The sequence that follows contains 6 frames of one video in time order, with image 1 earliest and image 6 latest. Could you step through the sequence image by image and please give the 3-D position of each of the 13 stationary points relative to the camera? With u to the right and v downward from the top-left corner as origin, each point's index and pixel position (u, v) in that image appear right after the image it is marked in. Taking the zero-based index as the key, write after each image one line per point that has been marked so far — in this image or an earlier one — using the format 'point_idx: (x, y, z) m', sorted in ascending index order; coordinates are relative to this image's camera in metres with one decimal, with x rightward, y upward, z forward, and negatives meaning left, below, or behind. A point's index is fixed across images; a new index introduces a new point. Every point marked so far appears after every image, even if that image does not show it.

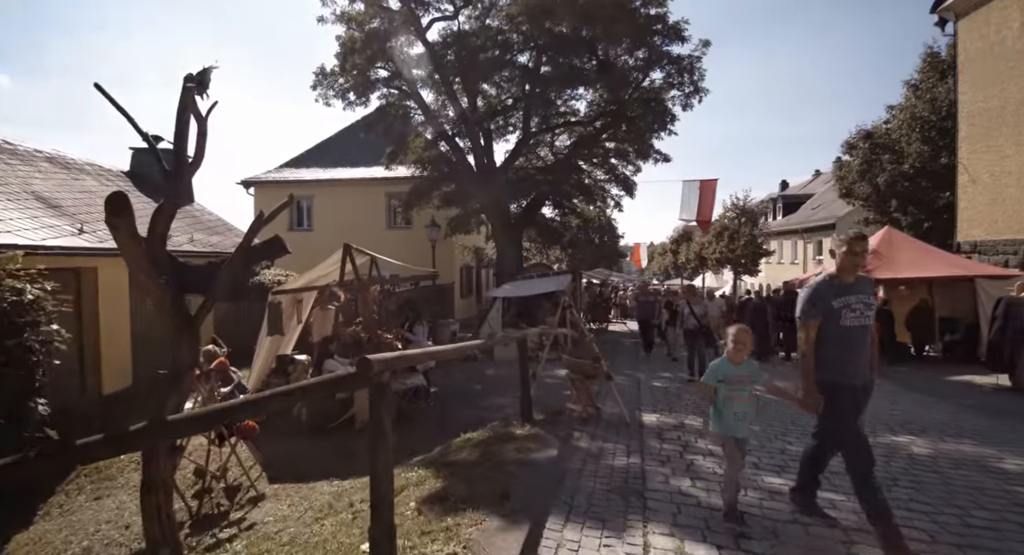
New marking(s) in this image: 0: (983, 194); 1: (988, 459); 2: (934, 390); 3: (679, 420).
0: (+14.6, +2.6, +17.8) m
1: (+4.3, -1.6, +5.1) m
2: (+7.8, -2.1, +10.5) m
3: (+1.6, -1.3, +5.2) m
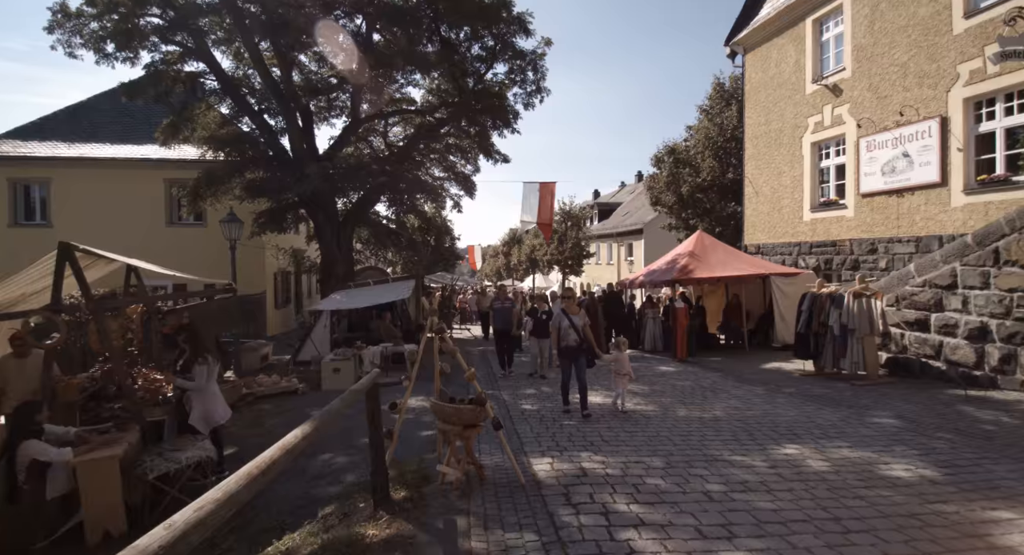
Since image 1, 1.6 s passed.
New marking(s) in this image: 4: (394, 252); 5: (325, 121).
0: (+9.0, +2.6, +20.0) m
1: (+3.1, -1.6, +4.8) m
2: (+4.8, -2.0, +11.1) m
3: (+0.5, -1.3, +4.1) m
4: (-3.1, +0.7, +14.7) m
5: (-4.3, +3.6, +13.0) m
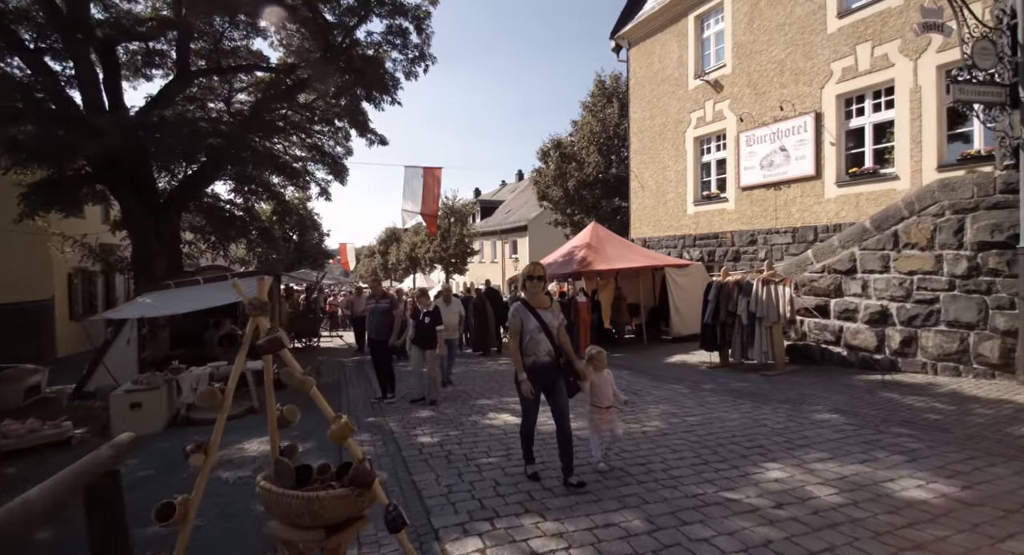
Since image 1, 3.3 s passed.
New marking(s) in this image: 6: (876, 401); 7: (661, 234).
0: (+4.9, +2.9, +19.9) m
1: (+2.5, -1.4, +3.8) m
2: (+2.8, -1.8, +10.3) m
3: (+0.1, -1.2, +2.5) m
4: (-5.8, +0.6, +12.1) m
5: (-6.7, +3.6, +10.2) m
6: (+4.5, -1.6, +7.0) m
7: (+5.2, +1.5, +19.5) m
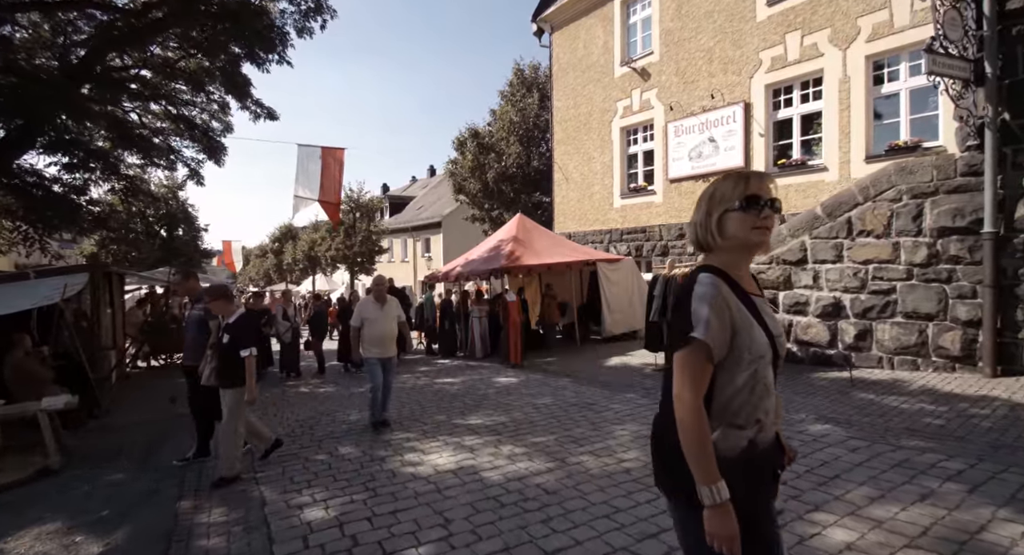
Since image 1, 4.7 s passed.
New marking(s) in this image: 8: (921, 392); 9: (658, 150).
0: (+2.1, +3.0, +19.0) m
1: (+2.3, -1.3, +2.7) m
2: (+1.6, -1.7, +9.2) m
3: (0.0, -1.1, +1.1) m
4: (-7.2, +0.6, +9.7) m
5: (-7.8, +3.6, +7.7) m
6: (+3.8, -1.4, +6.2) m
7: (+2.5, +1.6, +18.7) m
8: (+4.8, -1.3, +6.5) m
9: (+4.2, +3.6, +16.0) m
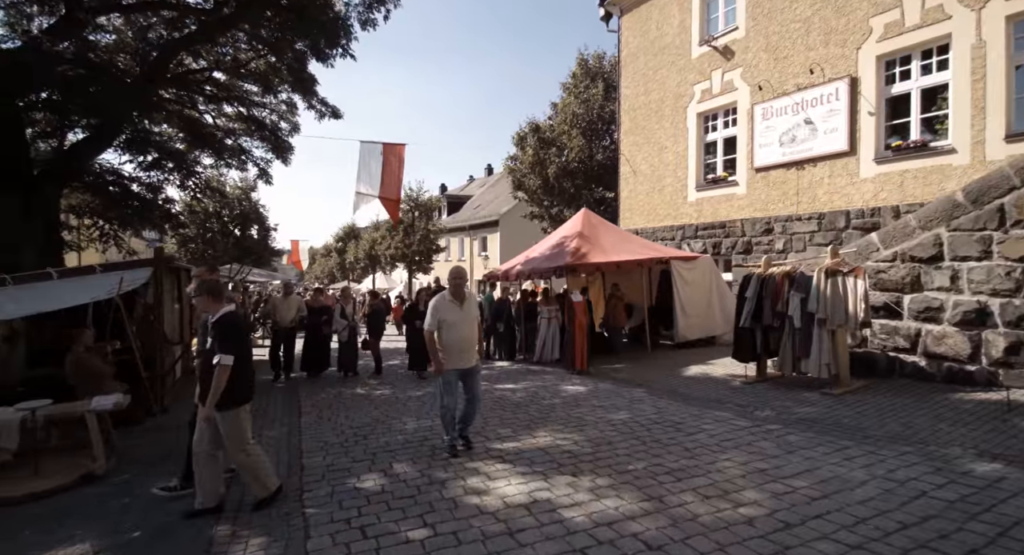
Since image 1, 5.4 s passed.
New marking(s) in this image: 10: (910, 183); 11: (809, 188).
0: (+4.2, +3.0, +17.8) m
1: (+2.6, -1.2, +1.5) m
2: (+2.6, -1.7, +8.0) m
3: (+0.3, -1.1, +0.1) m
4: (-6.0, +0.7, +9.5) m
5: (-6.9, +3.7, +7.5) m
6: (+4.5, -1.4, +4.8) m
7: (+4.5, +1.6, +17.4) m
8: (+5.5, -1.3, +5.1) m
9: (+5.9, +3.6, +14.5) m
10: (+8.0, +1.9, +11.3) m
11: (+6.9, +2.1, +13.1) m
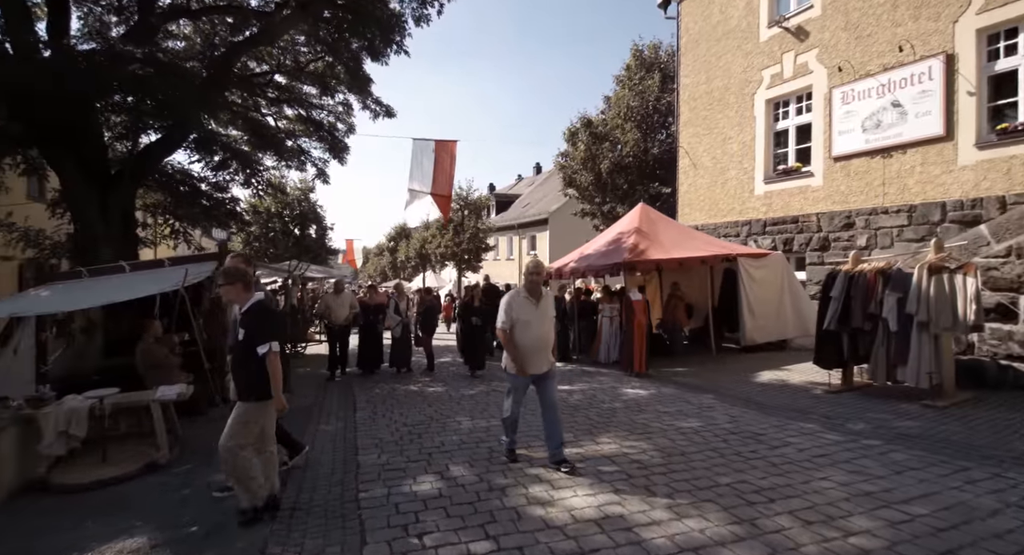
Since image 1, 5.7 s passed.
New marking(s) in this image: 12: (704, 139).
0: (+5.9, +3.0, +17.0) m
1: (+2.9, -1.2, +0.9) m
2: (+3.4, -1.7, +7.4) m
3: (+0.4, -1.0, -0.3) m
4: (-5.1, +0.8, +9.6) m
5: (-6.0, +3.7, +7.7) m
6: (+5.0, -1.4, +4.0) m
7: (+6.1, +1.7, +16.5) m
8: (+6.1, -1.3, +4.2) m
9: (+7.3, +3.7, +13.5) m
10: (+9.1, +1.9, +10.2) m
11: (+8.1, +2.1, +12.0) m
12: (+5.9, +4.1, +16.9) m
